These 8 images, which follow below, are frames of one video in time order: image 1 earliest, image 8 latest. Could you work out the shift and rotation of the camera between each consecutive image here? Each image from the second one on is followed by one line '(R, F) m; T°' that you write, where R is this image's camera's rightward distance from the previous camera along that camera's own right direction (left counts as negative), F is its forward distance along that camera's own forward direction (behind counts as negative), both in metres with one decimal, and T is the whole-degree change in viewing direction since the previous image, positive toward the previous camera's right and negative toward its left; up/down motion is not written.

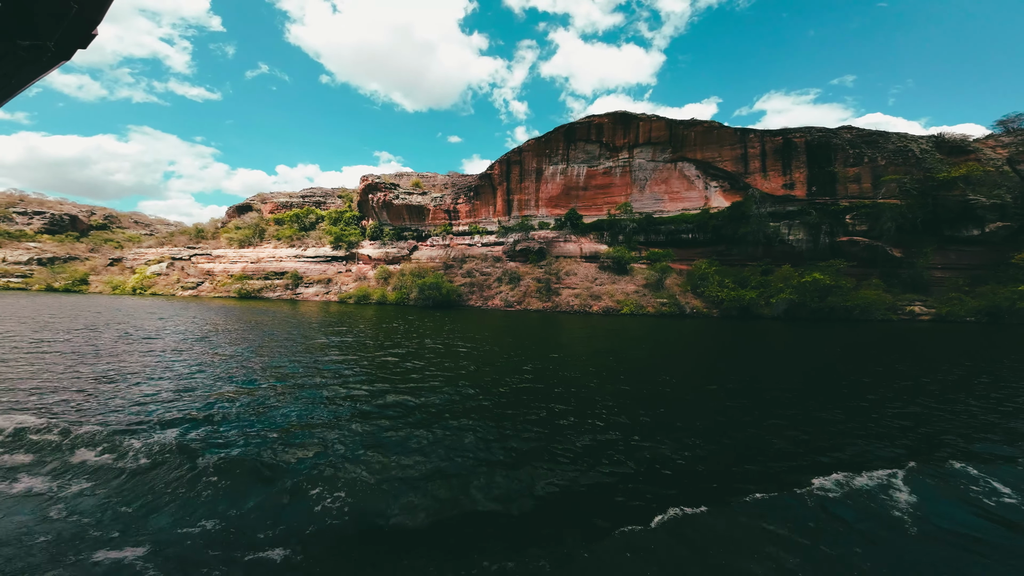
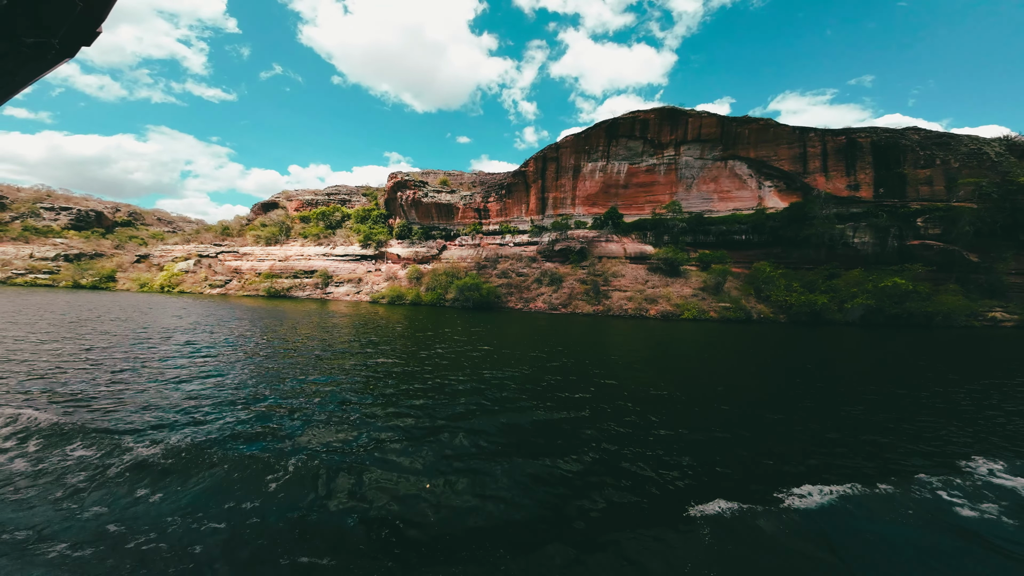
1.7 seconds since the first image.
(-3.2, +1.1) m; -1°
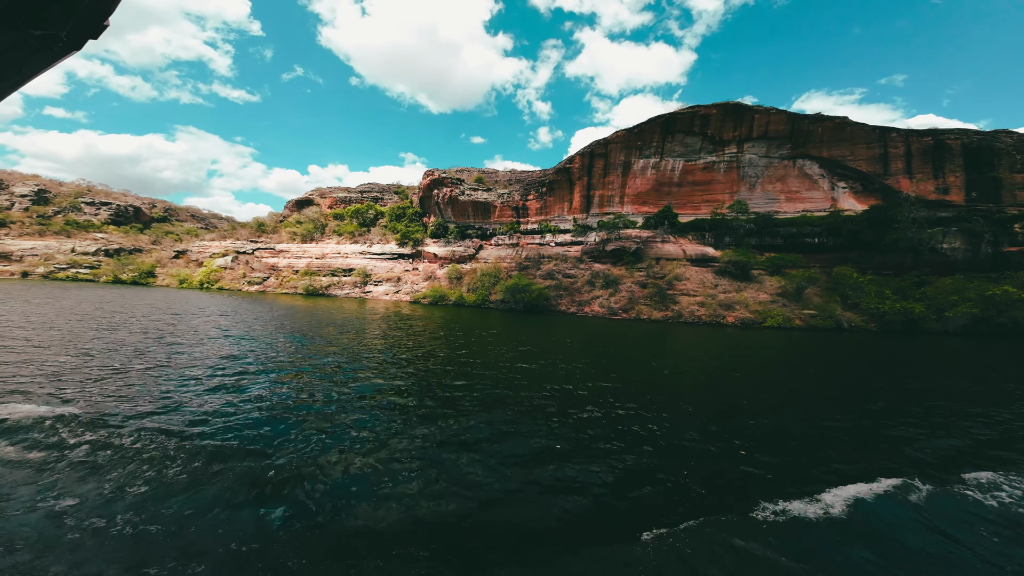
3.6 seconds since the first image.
(-3.6, +1.1) m; -2°
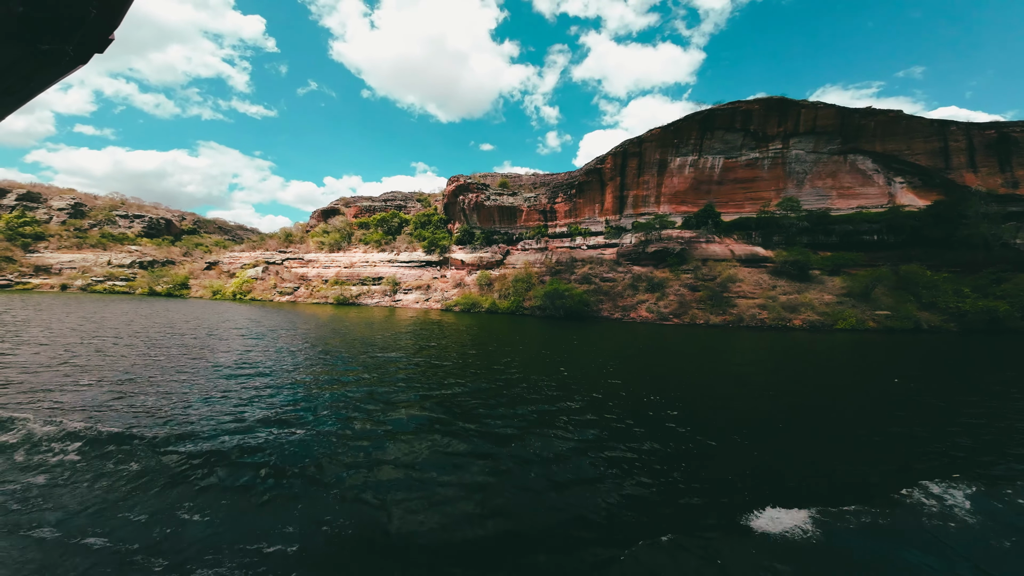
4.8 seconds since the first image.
(-2.6, +0.6) m; -2°
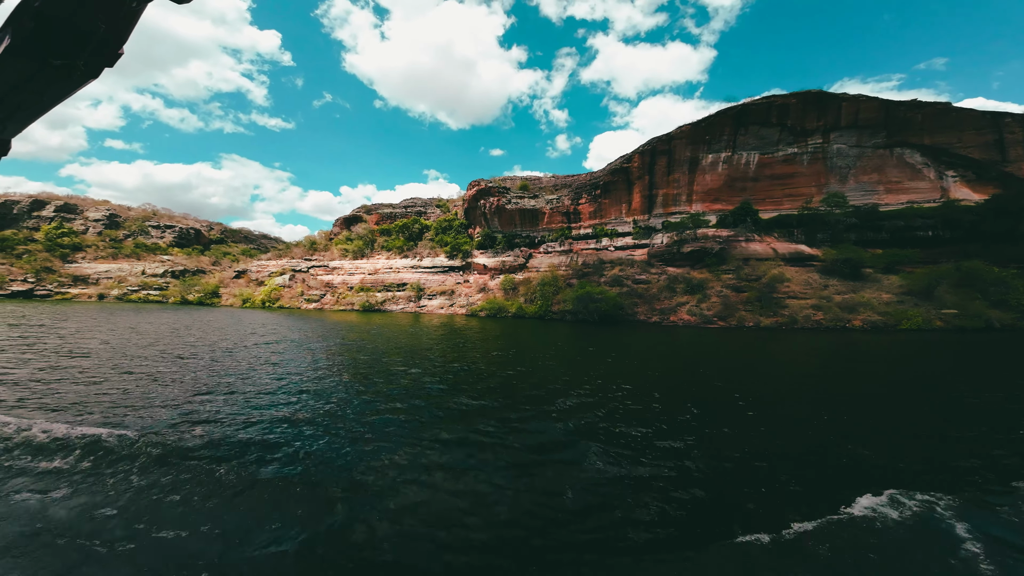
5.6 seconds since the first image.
(-1.9, +0.3) m; -2°
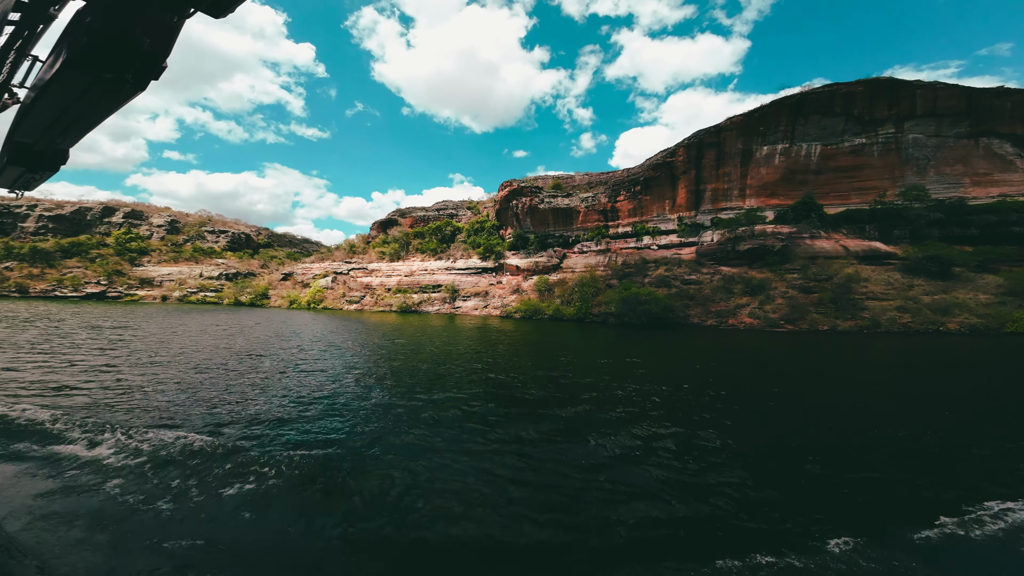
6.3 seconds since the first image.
(-1.9, +0.1) m; -4°
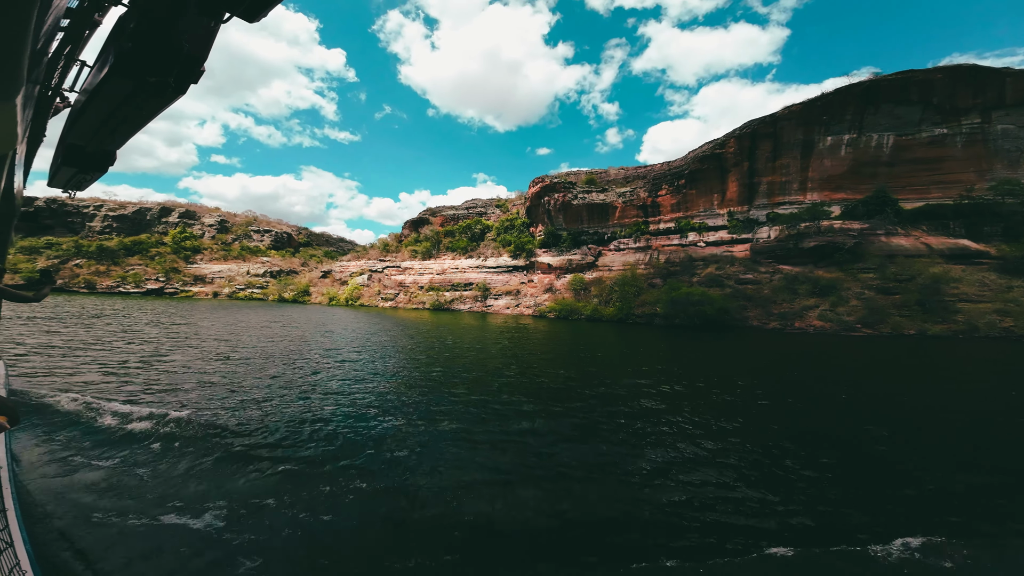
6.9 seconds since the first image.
(-1.8, +0.2) m; -4°
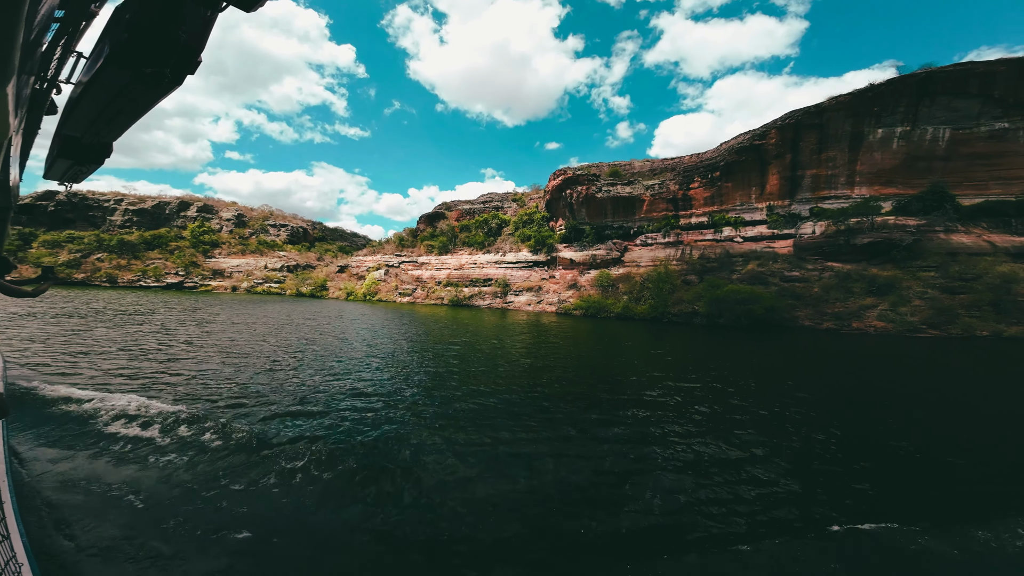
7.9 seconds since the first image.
(-2.4, +0.3) m; -1°
